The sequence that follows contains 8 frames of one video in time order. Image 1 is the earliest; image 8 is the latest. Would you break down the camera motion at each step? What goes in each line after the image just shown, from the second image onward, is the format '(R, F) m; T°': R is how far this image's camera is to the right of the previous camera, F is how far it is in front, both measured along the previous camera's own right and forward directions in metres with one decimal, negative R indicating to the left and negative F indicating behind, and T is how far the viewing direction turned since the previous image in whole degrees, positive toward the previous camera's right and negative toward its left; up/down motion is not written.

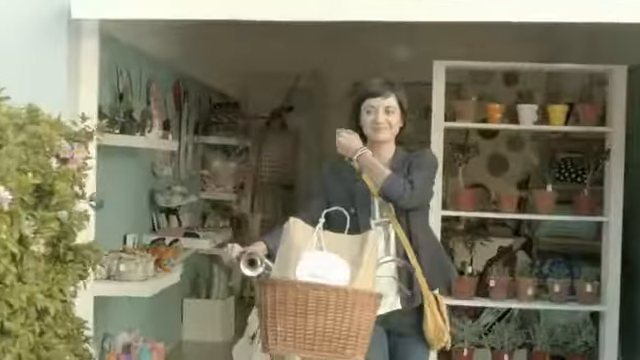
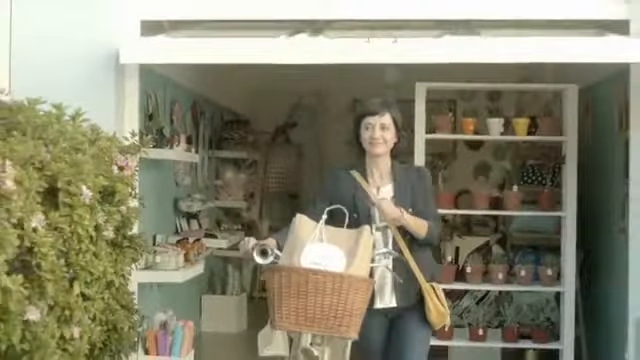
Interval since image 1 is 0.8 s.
(0.0, -1.0) m; 0°
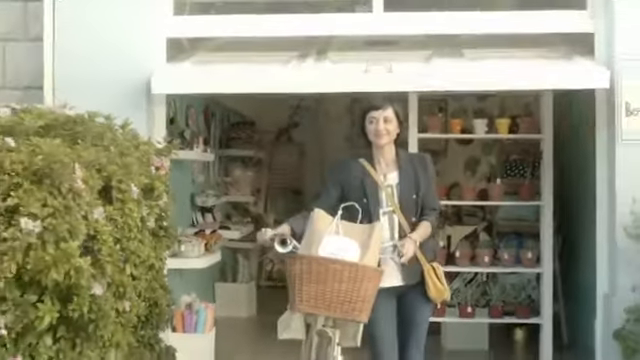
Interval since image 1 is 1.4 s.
(0.0, -0.7) m; 0°
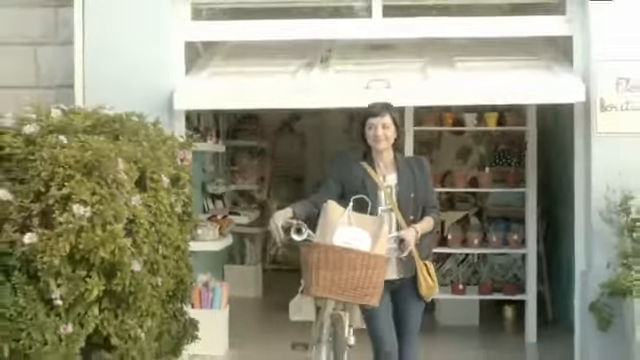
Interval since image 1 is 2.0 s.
(-0.1, -0.6) m; 0°
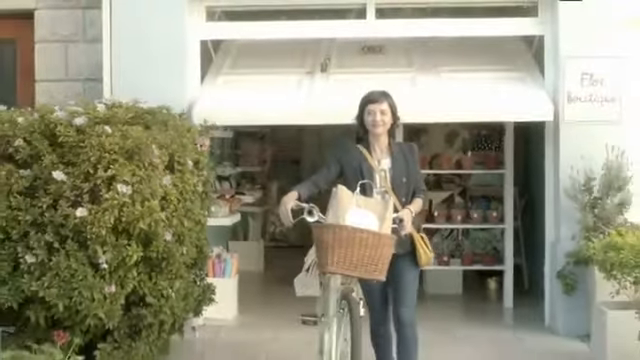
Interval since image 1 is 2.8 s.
(0.0, -0.9) m; 0°
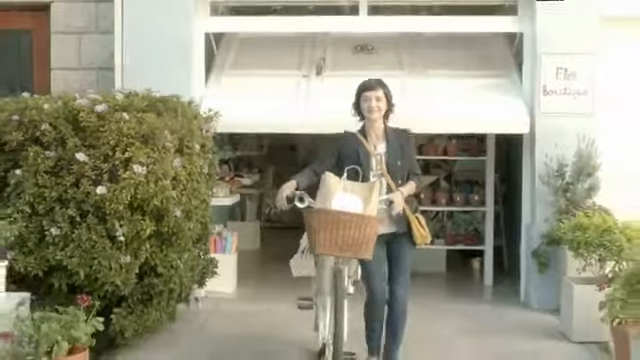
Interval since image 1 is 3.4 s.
(0.0, -0.6) m; 0°
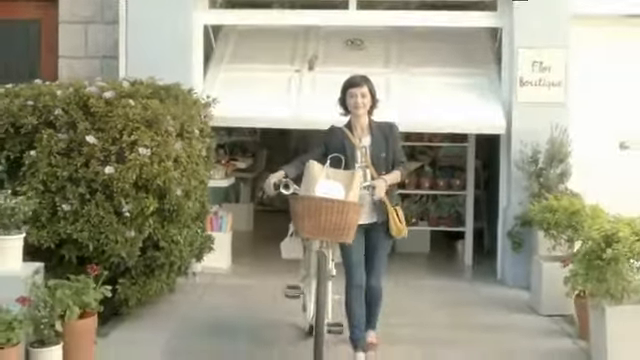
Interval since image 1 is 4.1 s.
(0.0, -0.5) m; 0°
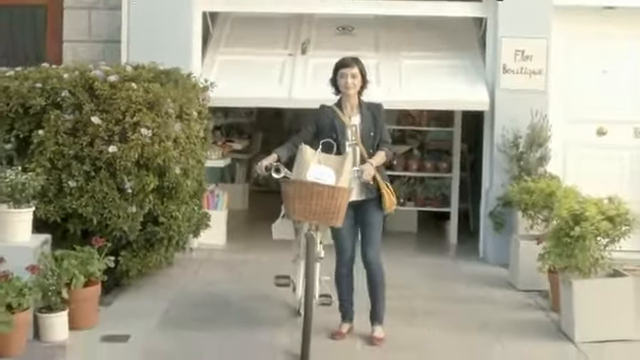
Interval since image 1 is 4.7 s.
(0.0, -0.4) m; 0°
